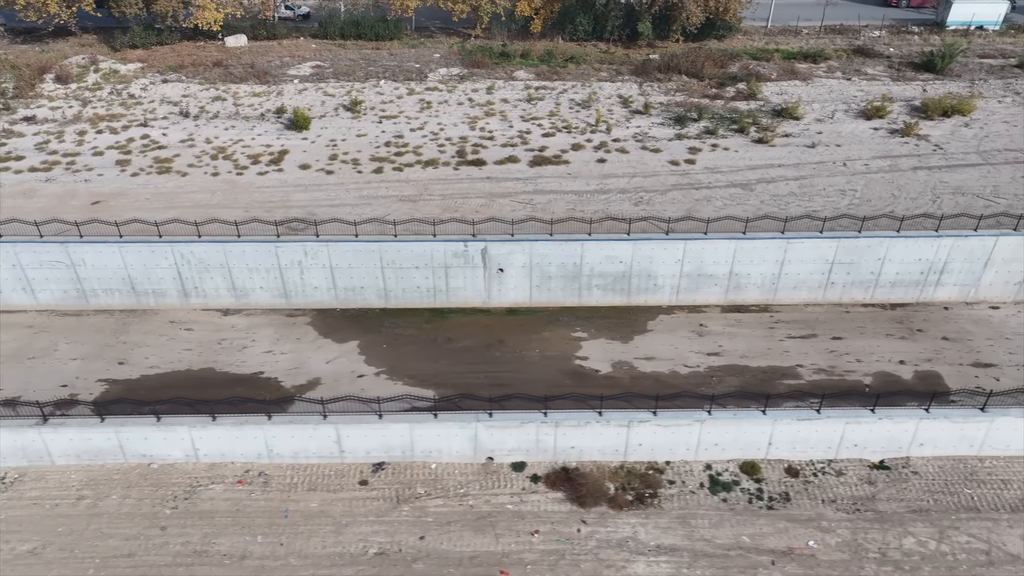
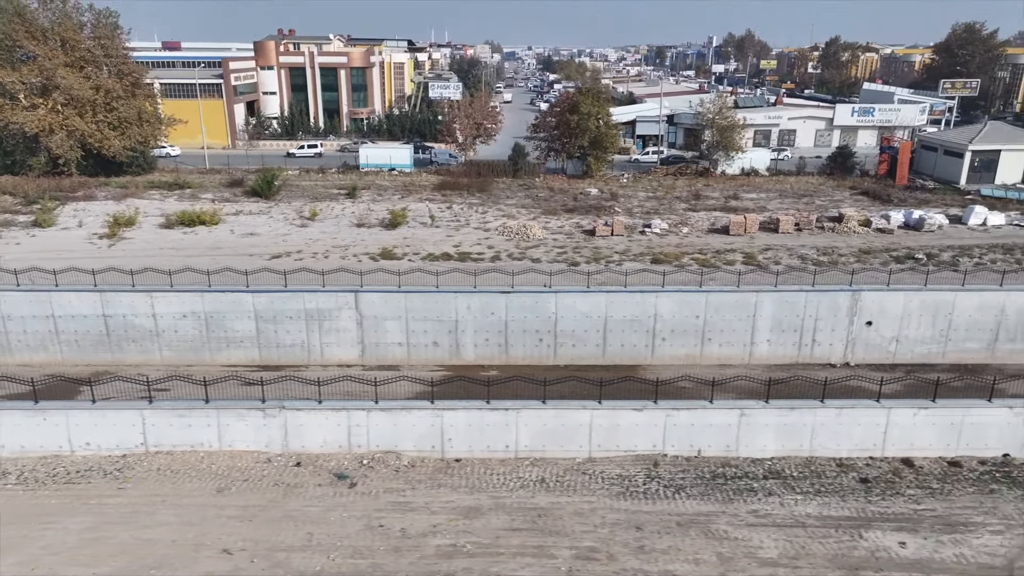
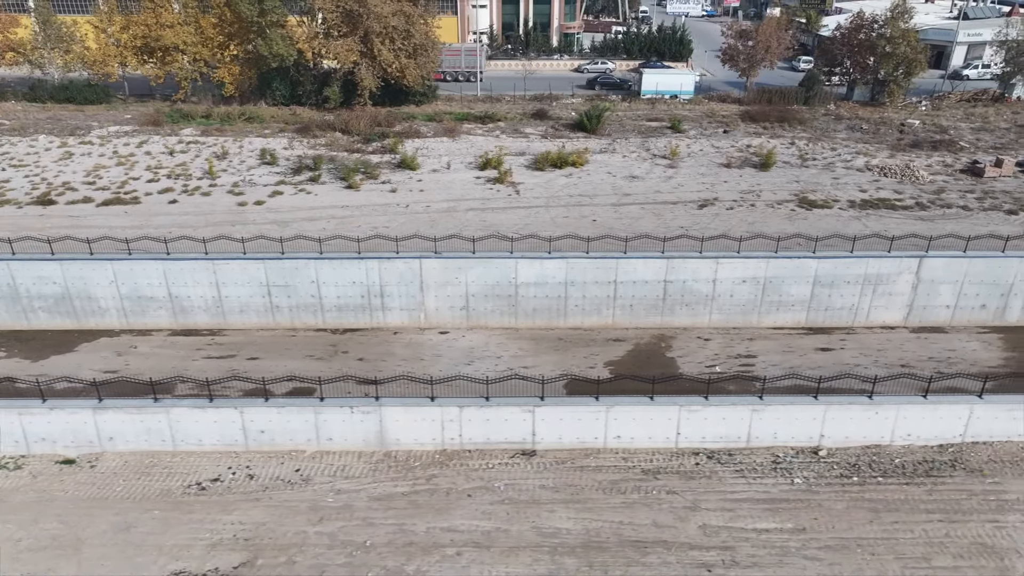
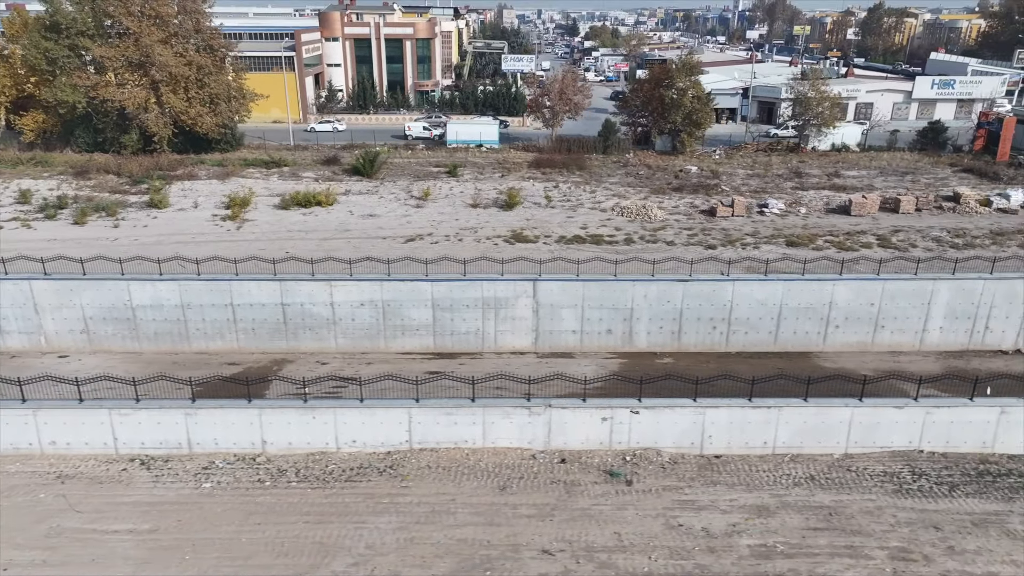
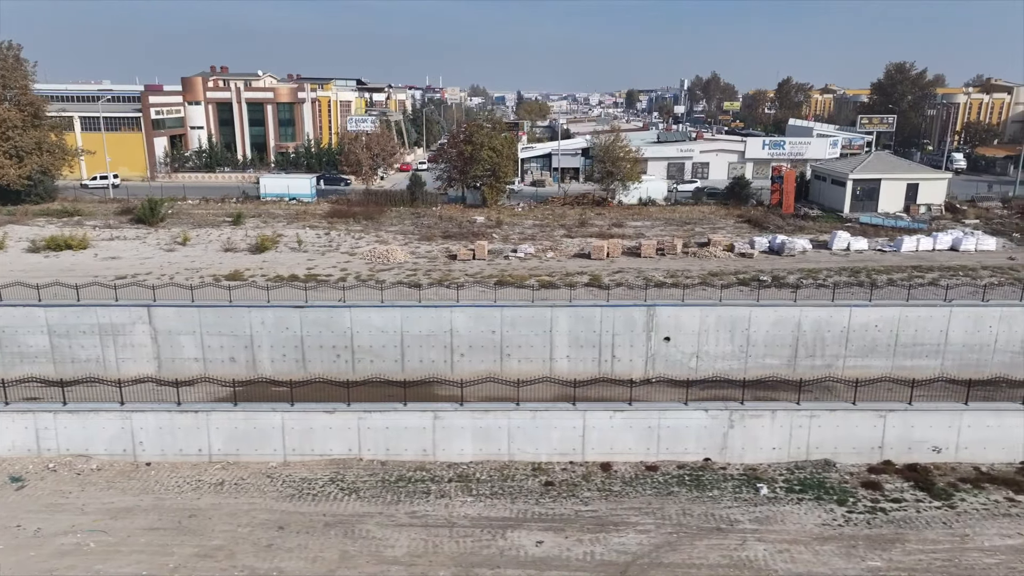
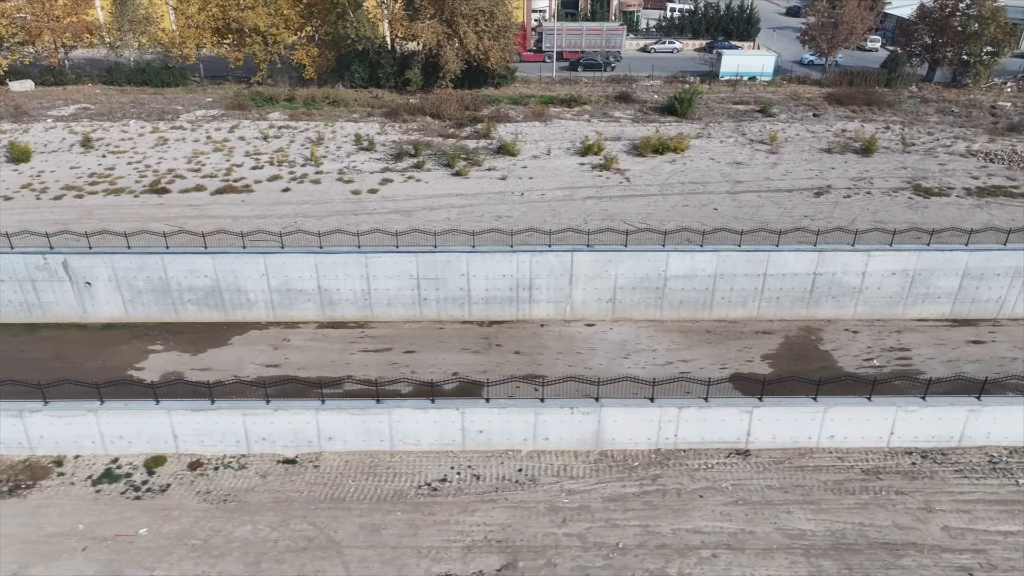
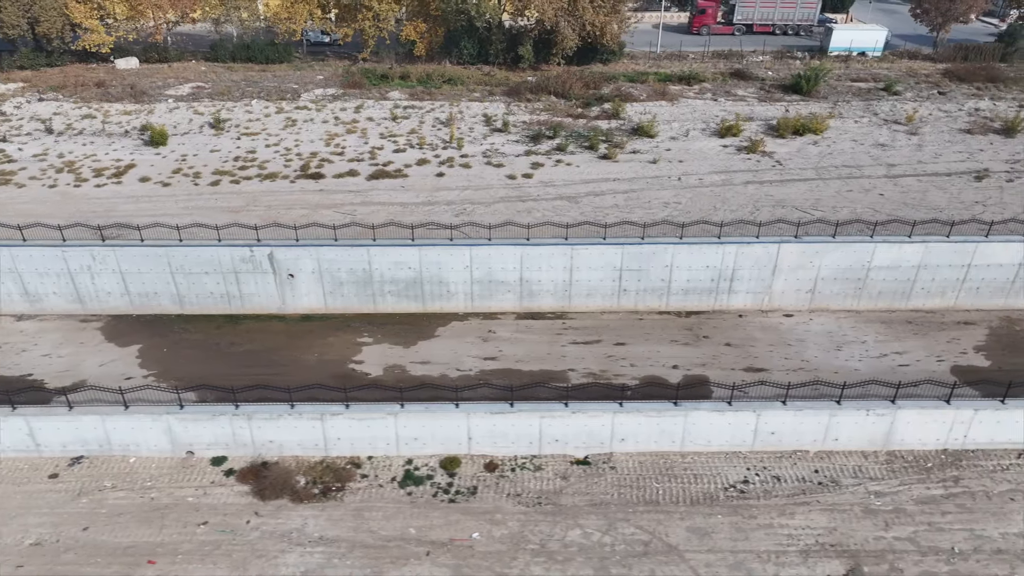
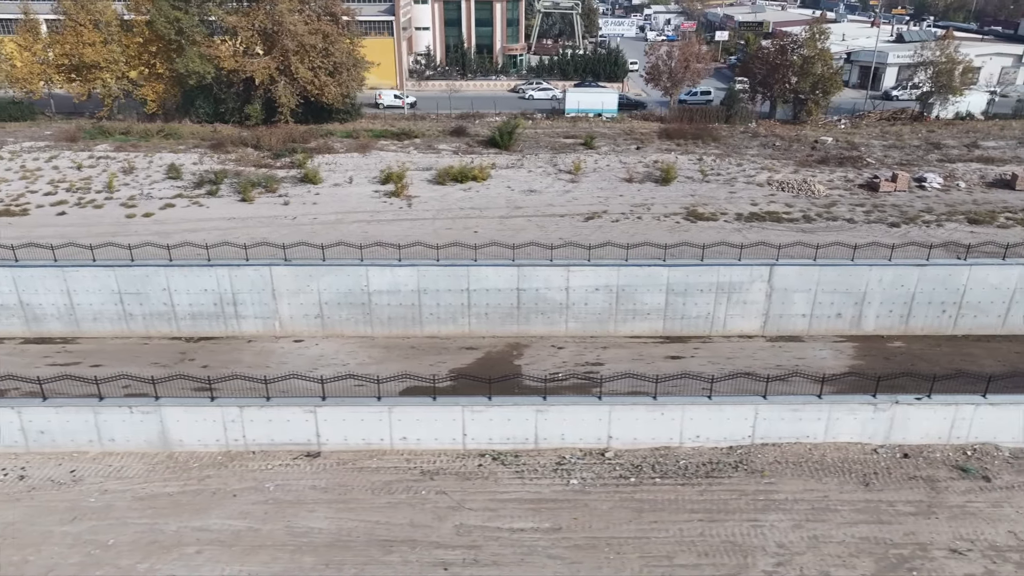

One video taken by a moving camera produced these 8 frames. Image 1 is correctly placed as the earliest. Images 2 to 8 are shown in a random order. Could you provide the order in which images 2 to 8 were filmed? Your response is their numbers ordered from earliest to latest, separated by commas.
7, 6, 3, 8, 4, 2, 5
